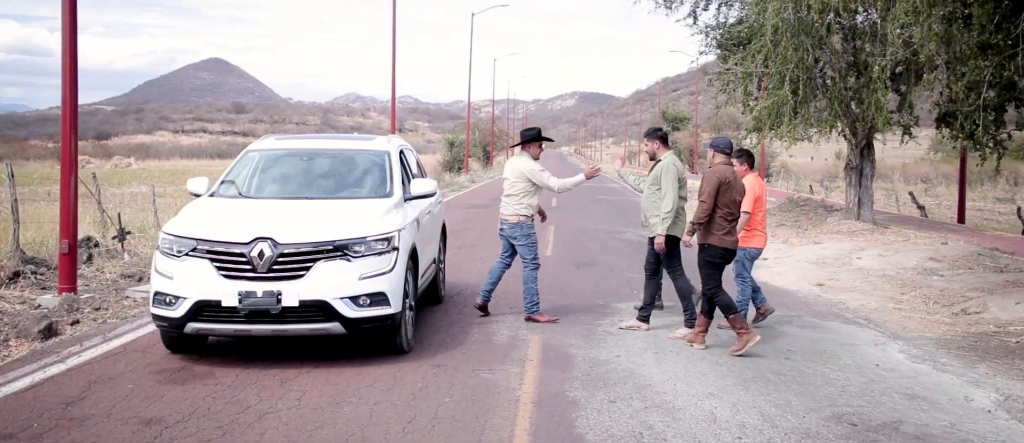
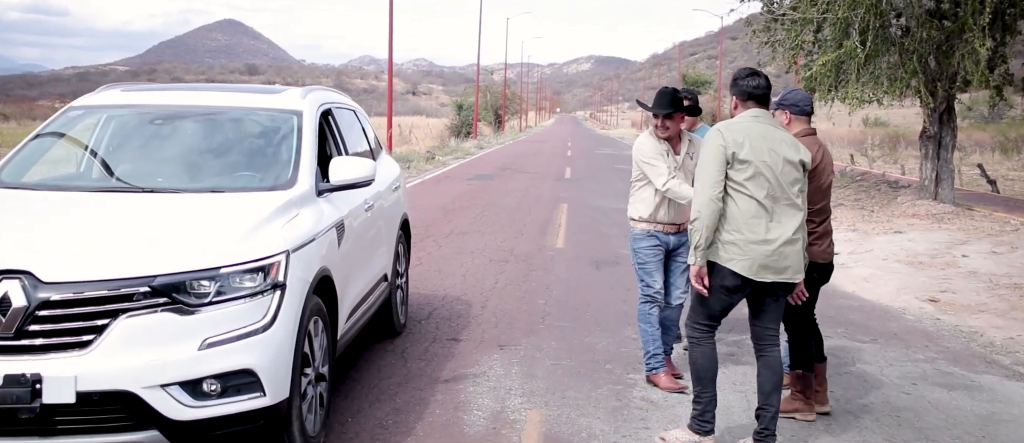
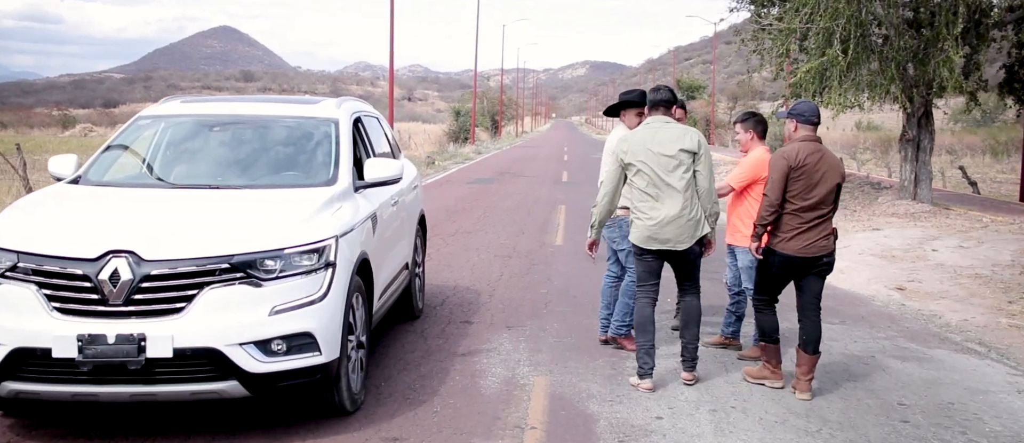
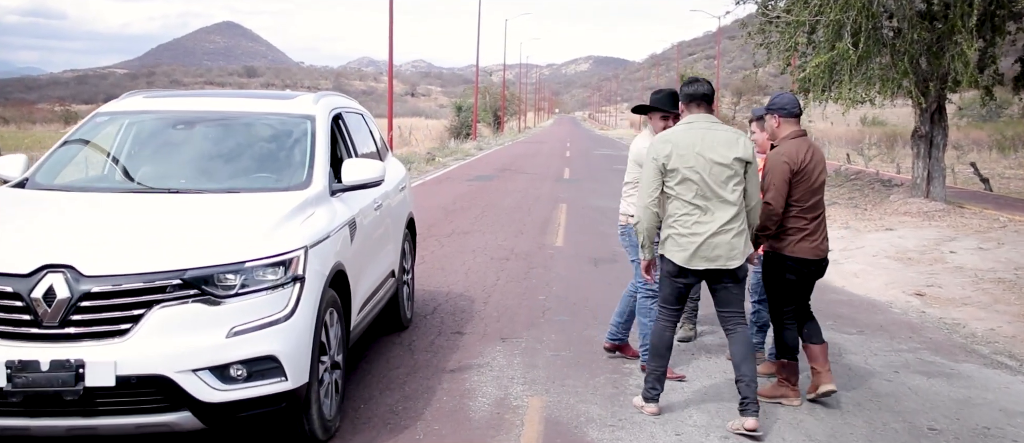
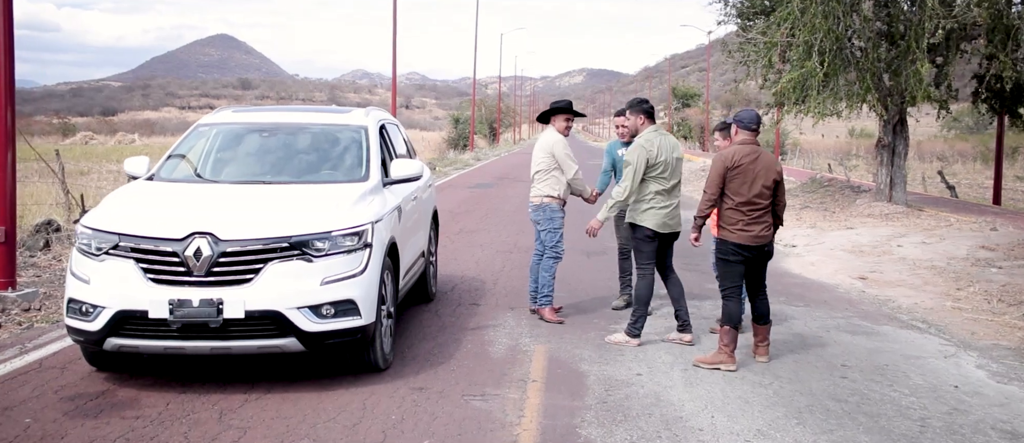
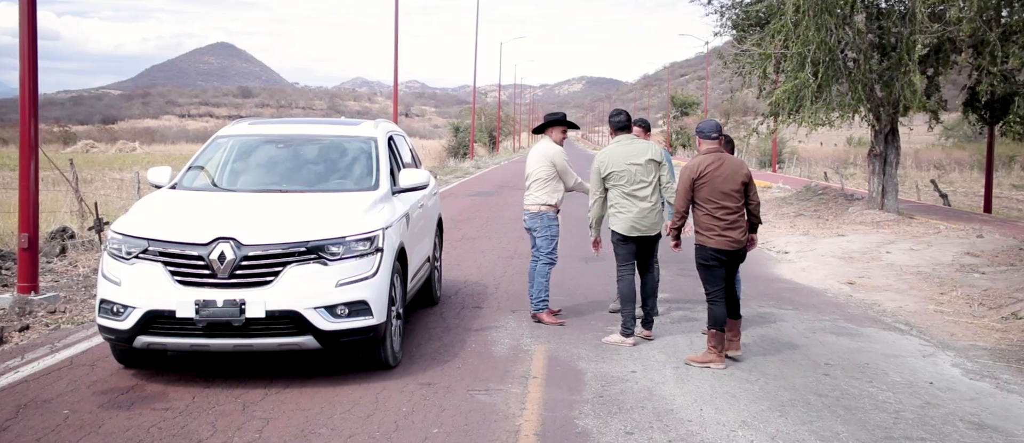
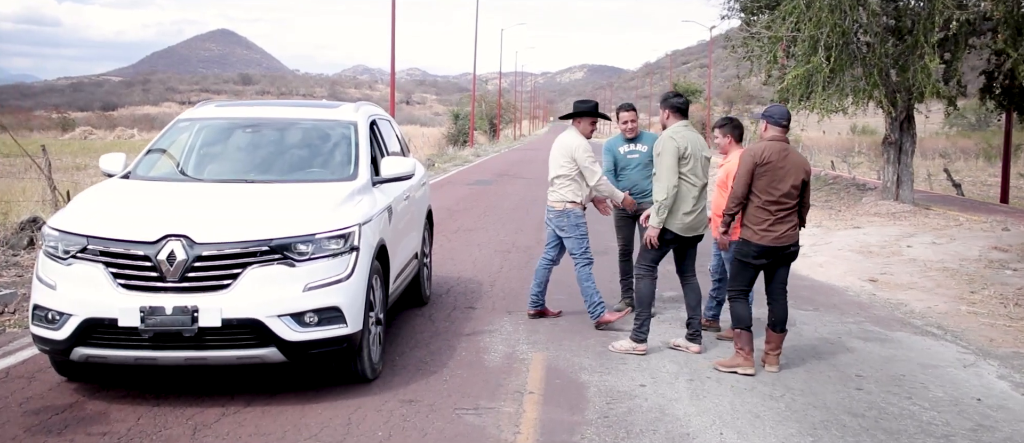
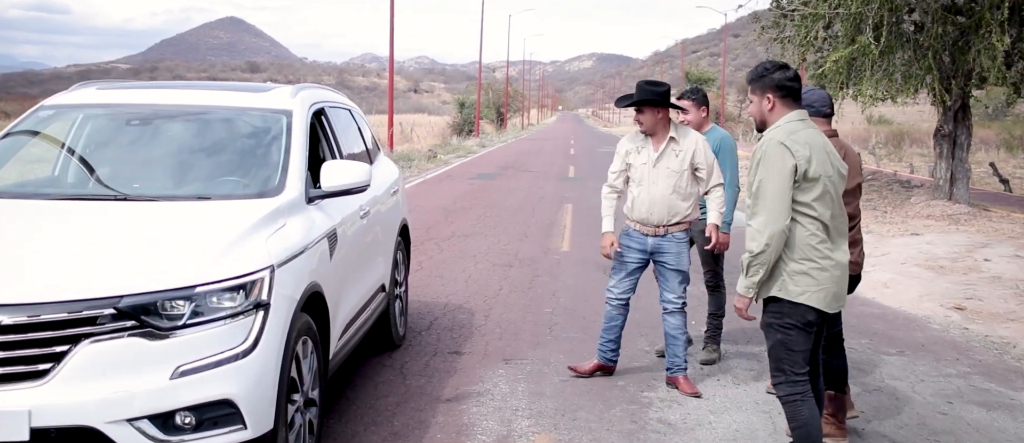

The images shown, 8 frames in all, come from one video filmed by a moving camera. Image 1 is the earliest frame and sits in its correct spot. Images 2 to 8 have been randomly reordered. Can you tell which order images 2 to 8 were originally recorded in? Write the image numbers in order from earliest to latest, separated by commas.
6, 5, 7, 3, 4, 2, 8
